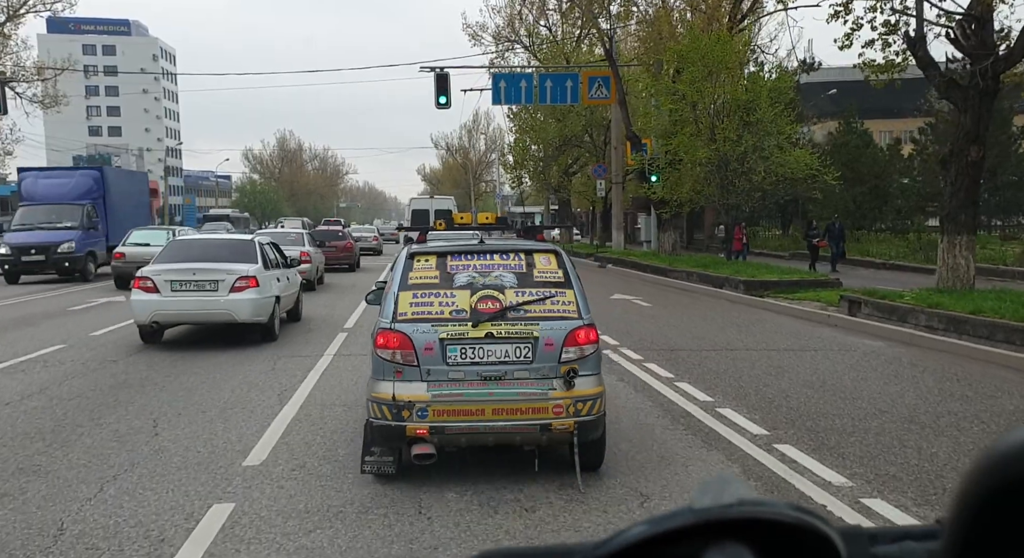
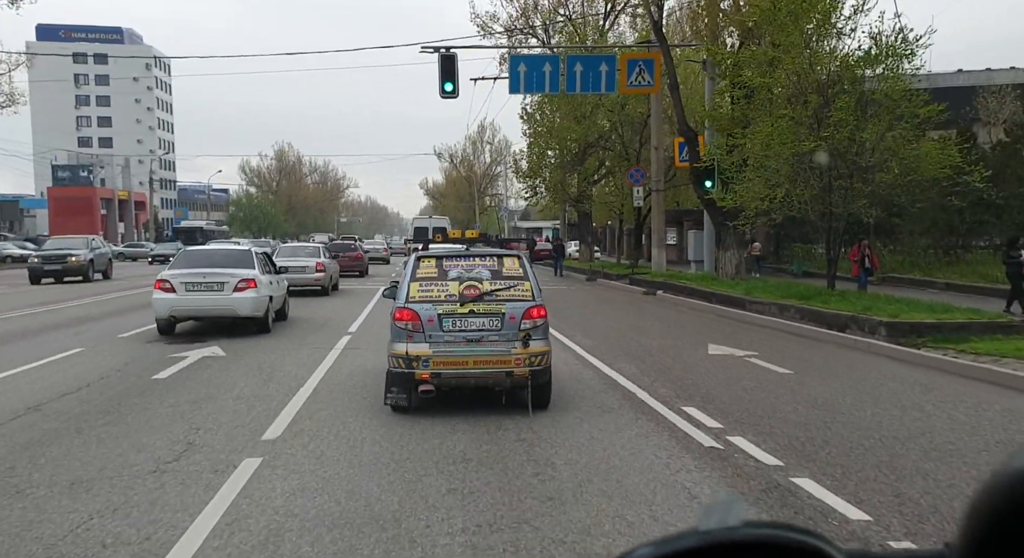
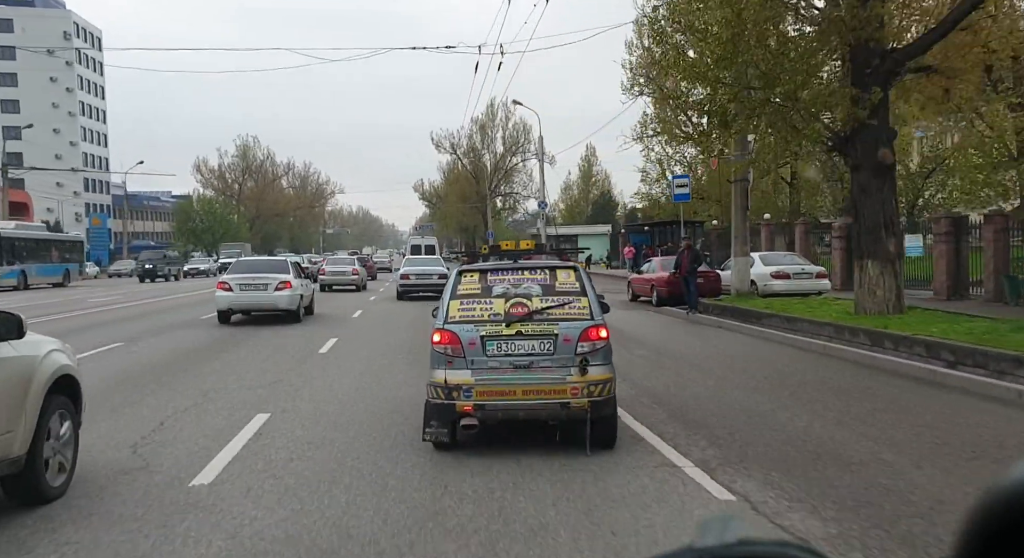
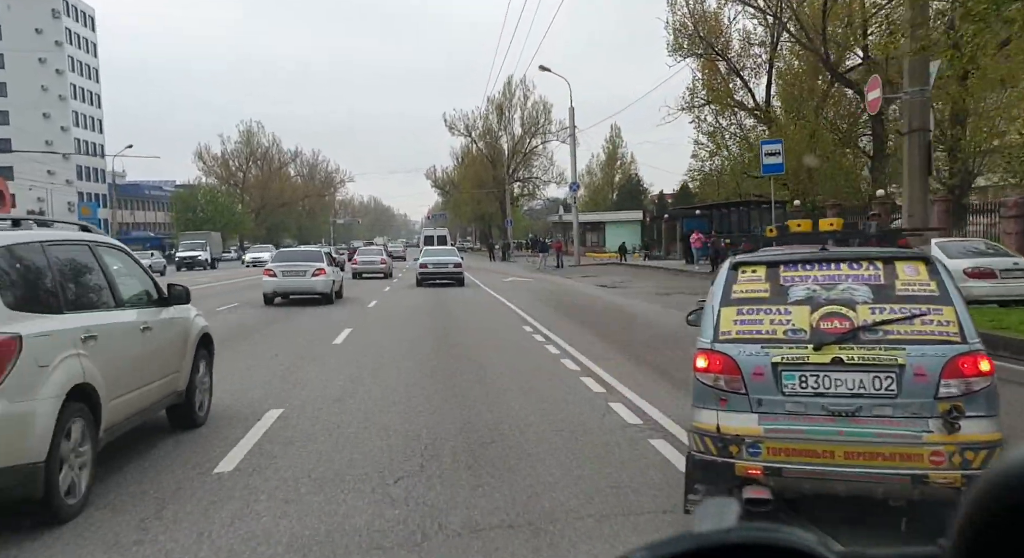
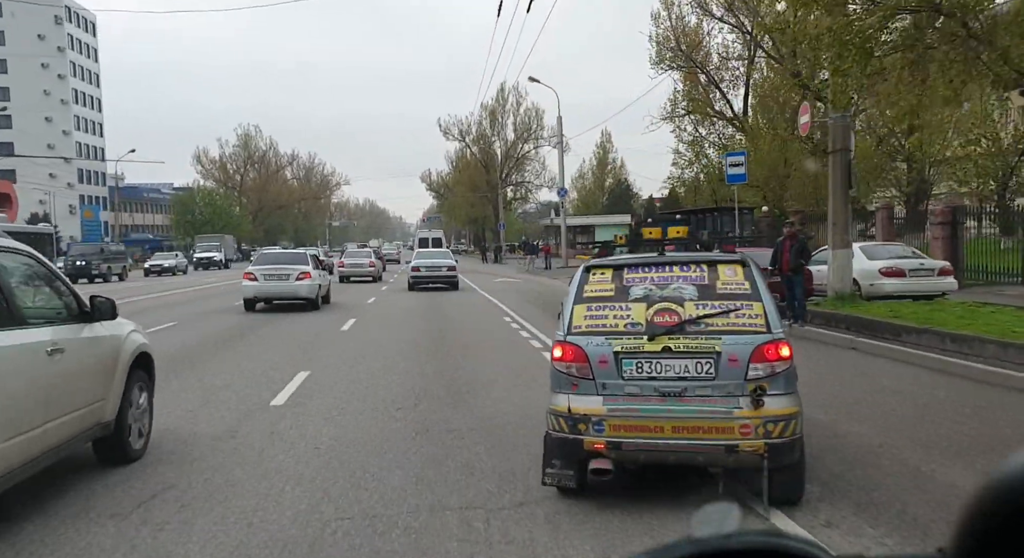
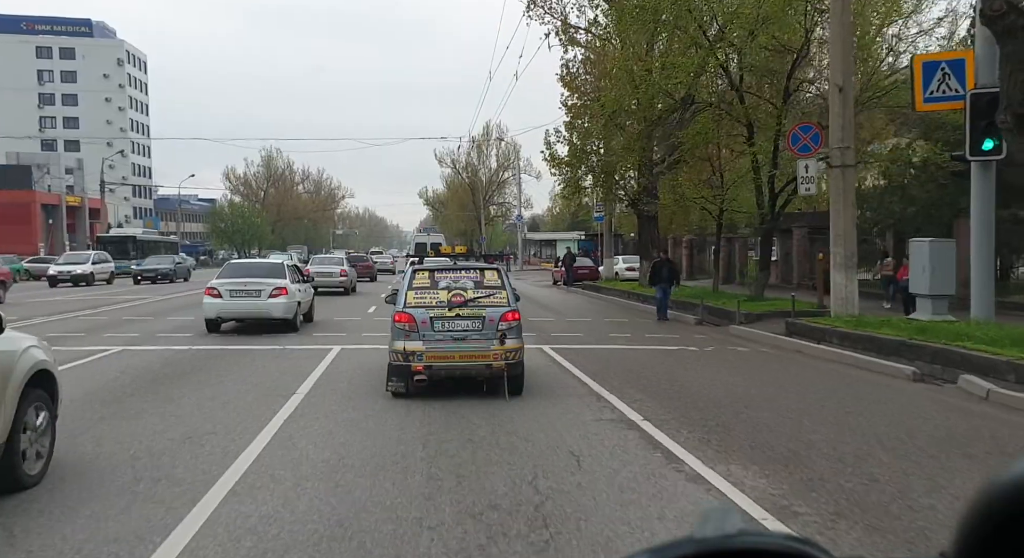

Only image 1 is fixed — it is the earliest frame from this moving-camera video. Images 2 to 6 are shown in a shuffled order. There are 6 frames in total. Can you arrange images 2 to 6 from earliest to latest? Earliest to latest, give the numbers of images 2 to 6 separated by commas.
2, 6, 3, 5, 4
